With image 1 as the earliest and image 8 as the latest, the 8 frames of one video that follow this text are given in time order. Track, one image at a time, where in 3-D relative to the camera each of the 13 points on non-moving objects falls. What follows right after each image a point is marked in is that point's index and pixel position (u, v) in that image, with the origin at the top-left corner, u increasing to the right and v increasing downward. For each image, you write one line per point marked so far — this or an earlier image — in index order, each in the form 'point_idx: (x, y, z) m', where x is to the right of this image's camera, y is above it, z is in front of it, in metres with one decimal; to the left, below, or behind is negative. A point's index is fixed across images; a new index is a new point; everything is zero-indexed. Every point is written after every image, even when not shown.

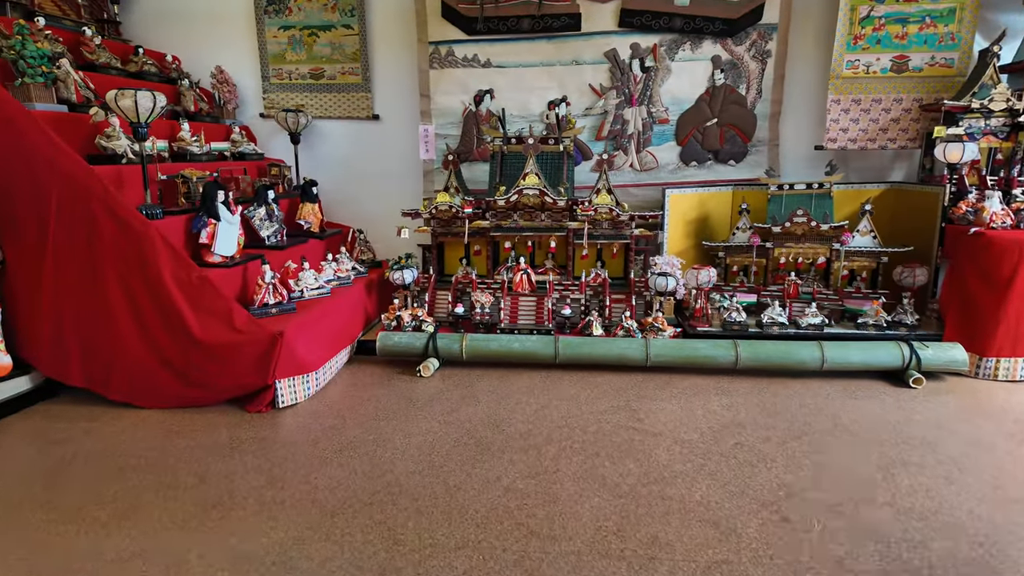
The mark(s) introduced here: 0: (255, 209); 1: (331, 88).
0: (-2.0, +0.6, +4.5) m
1: (-1.7, +1.8, +5.5) m
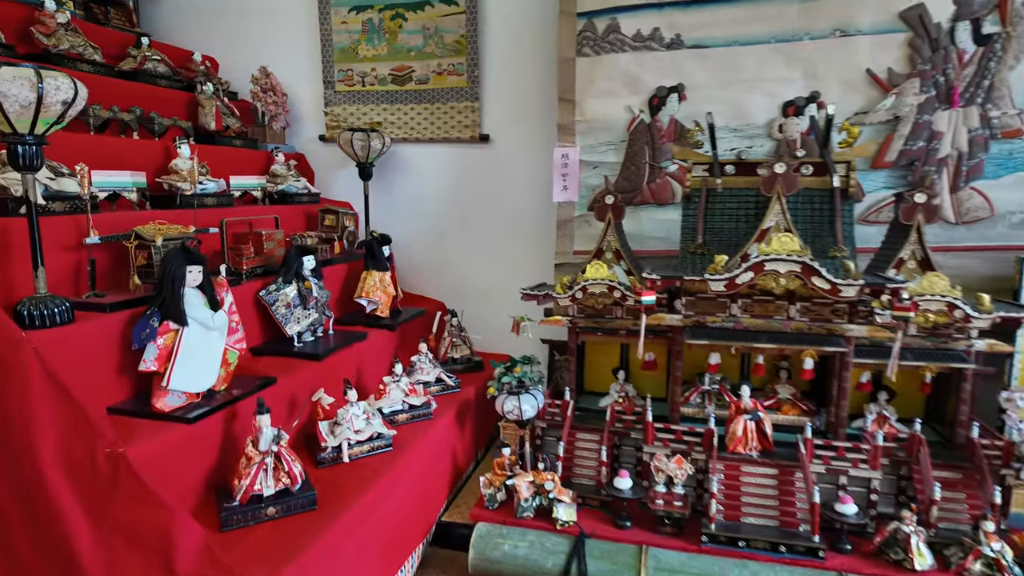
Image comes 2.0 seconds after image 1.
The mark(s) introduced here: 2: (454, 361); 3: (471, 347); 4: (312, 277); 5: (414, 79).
0: (-1.0, 0.0, +2.6) m
1: (-0.6, +1.2, +3.6) m
2: (-0.3, -0.4, +3.4) m
3: (-0.2, -0.3, +3.4) m
4: (-0.9, +0.1, +2.8) m
5: (-0.6, +1.3, +3.6) m
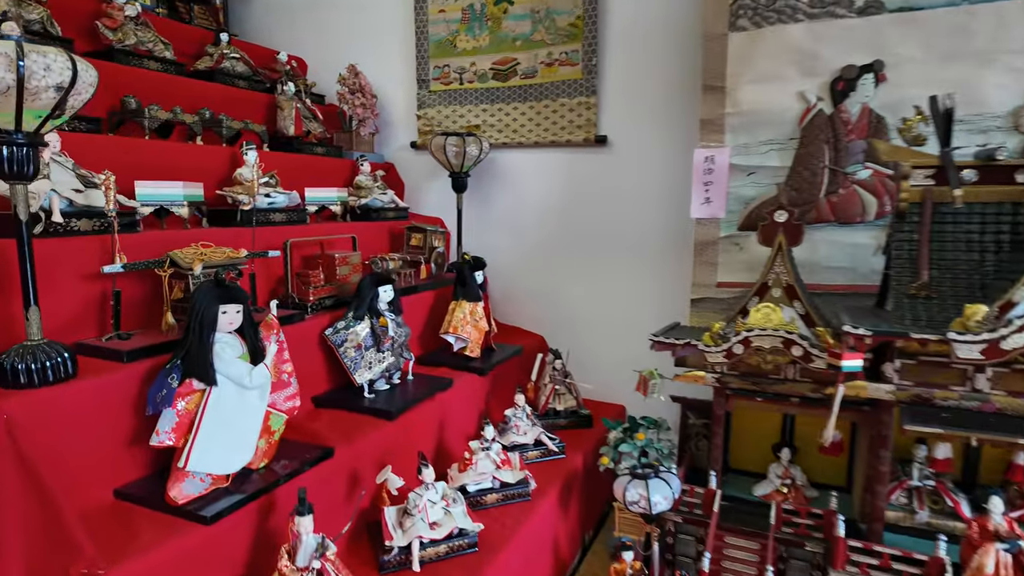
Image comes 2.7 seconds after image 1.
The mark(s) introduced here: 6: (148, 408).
0: (-0.6, -0.1, +2.1) m
1: (+0.1, +1.0, +3.0) m
2: (+0.2, -0.6, +2.7) m
3: (+0.3, -0.5, +2.7) m
4: (-0.5, -0.1, +2.3) m
5: (0.0, +1.1, +3.1) m
6: (-0.9, -0.3, +1.5) m
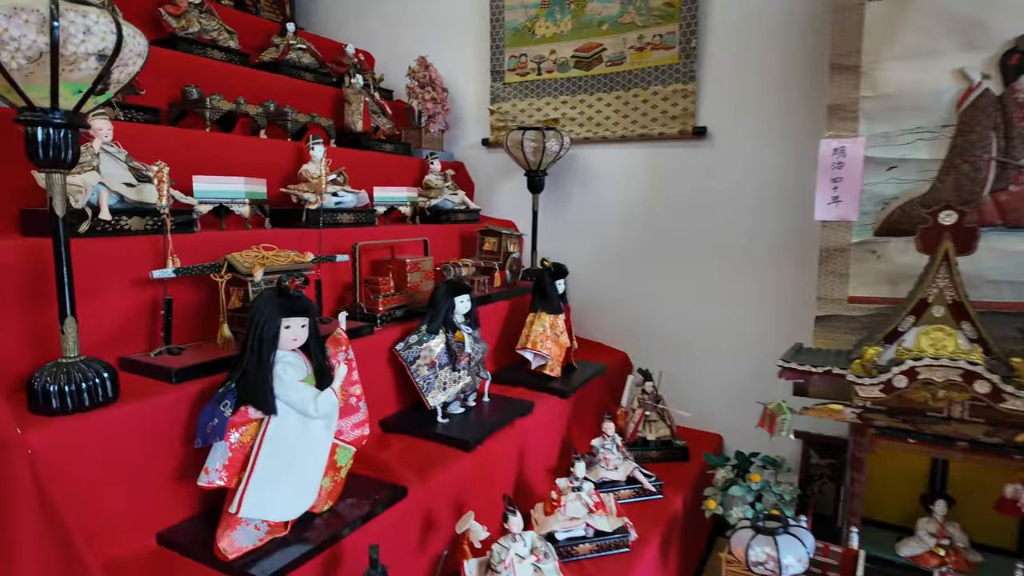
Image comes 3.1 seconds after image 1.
0: (-0.3, -0.2, +1.9) m
1: (+0.5, +1.0, +2.7) m
2: (+0.6, -0.6, +2.4) m
3: (+0.7, -0.6, +2.4) m
4: (-0.2, -0.1, +2.0) m
5: (+0.4, +1.1, +2.8) m
6: (-0.7, -0.3, +1.3) m
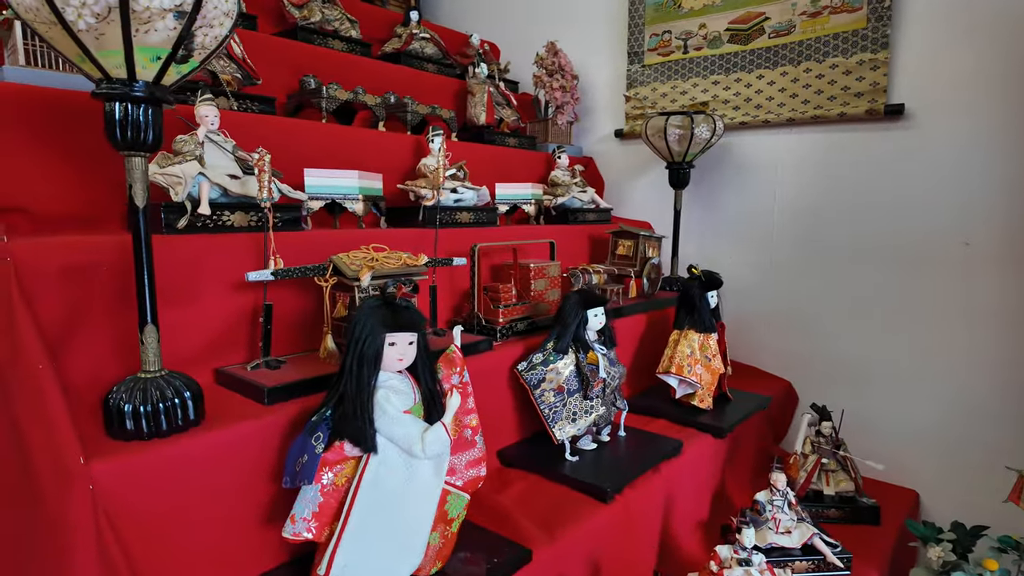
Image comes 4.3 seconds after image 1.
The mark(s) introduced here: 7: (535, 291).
0: (+0.1, -0.2, +1.6) m
1: (+1.0, +0.9, +2.3) m
2: (+1.0, -0.7, +1.9) m
3: (+1.1, -0.6, +1.9) m
4: (+0.2, -0.2, +1.7) m
5: (+1.0, +1.0, +2.3) m
6: (-0.4, -0.3, +1.0) m
7: (+0.1, 0.0, +1.8) m
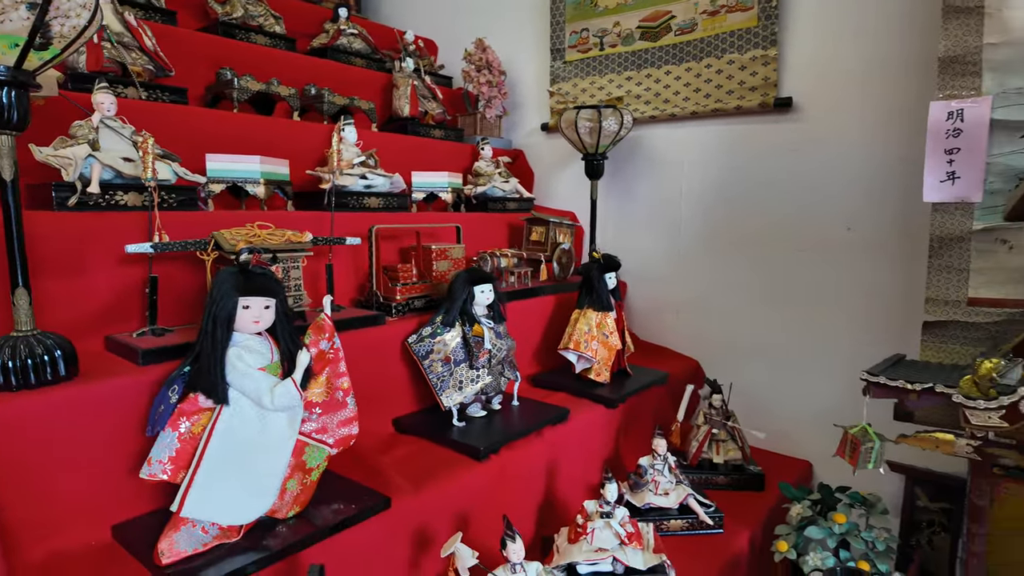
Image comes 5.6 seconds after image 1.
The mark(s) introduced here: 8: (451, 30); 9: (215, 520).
0: (-0.2, -0.1, +1.7) m
1: (+0.7, +1.0, +2.4) m
2: (+0.7, -0.6, +2.1) m
3: (+0.8, -0.6, +2.0) m
4: (-0.1, -0.1, +1.8) m
5: (+0.7, +1.1, +2.4) m
6: (-0.7, -0.3, +1.2) m
7: (-0.2, +0.1, +1.9) m
8: (-0.3, +1.4, +3.2) m
9: (-0.6, -0.4, +1.1) m
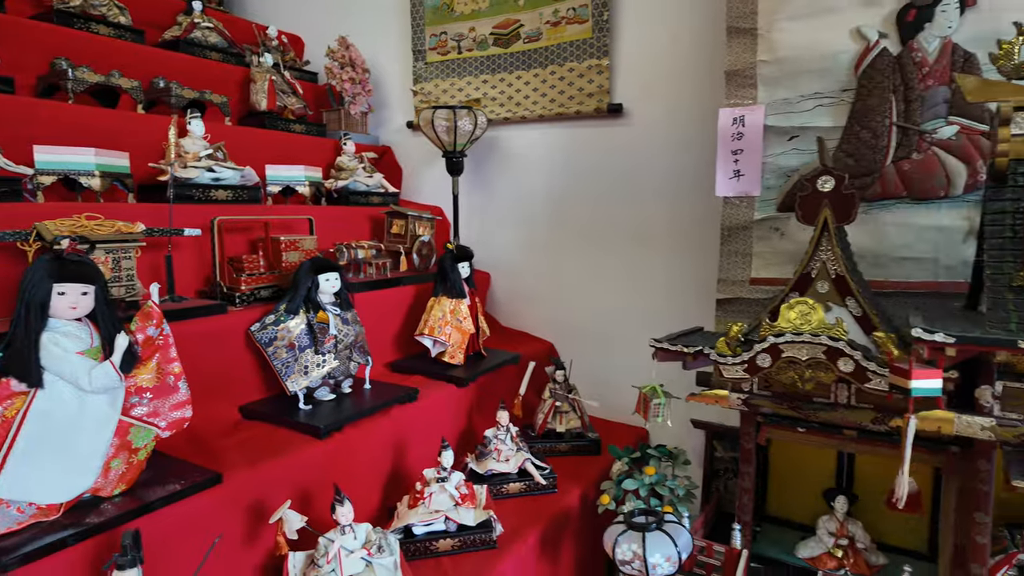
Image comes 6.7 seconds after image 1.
0: (-0.7, -0.1, +1.8) m
1: (+0.1, +1.0, +2.6) m
2: (+0.2, -0.6, +2.3) m
3: (+0.3, -0.5, +2.3) m
4: (-0.6, -0.1, +1.9) m
5: (0.0, +1.1, +2.6) m
6: (-1.1, -0.2, +1.2) m
7: (-0.8, +0.1, +2.0) m
8: (-1.0, +1.4, +3.2) m
9: (-0.9, -0.4, +1.1) m
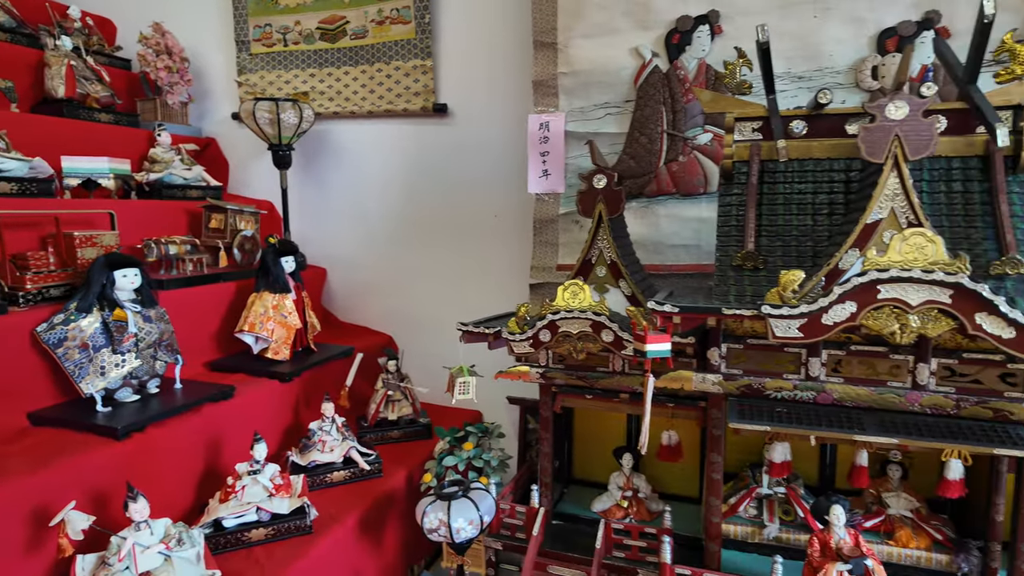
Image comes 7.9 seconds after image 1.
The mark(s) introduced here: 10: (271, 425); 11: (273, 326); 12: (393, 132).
0: (-1.3, -0.1, +1.7) m
1: (-0.7, +1.0, +2.7) m
2: (-0.5, -0.5, +2.3) m
3: (-0.4, -0.5, +2.4) m
4: (-1.1, 0.0, +1.8) m
5: (-0.7, +1.1, +2.7) m
6: (-1.5, -0.3, +1.0) m
7: (-1.3, +0.1, +1.9) m
8: (-1.9, +1.4, +3.0) m
9: (-1.3, -0.4, +1.0) m
10: (-0.9, -0.5, +2.1) m
11: (-0.9, -0.1, +2.3) m
12: (-0.5, +0.7, +2.7) m
